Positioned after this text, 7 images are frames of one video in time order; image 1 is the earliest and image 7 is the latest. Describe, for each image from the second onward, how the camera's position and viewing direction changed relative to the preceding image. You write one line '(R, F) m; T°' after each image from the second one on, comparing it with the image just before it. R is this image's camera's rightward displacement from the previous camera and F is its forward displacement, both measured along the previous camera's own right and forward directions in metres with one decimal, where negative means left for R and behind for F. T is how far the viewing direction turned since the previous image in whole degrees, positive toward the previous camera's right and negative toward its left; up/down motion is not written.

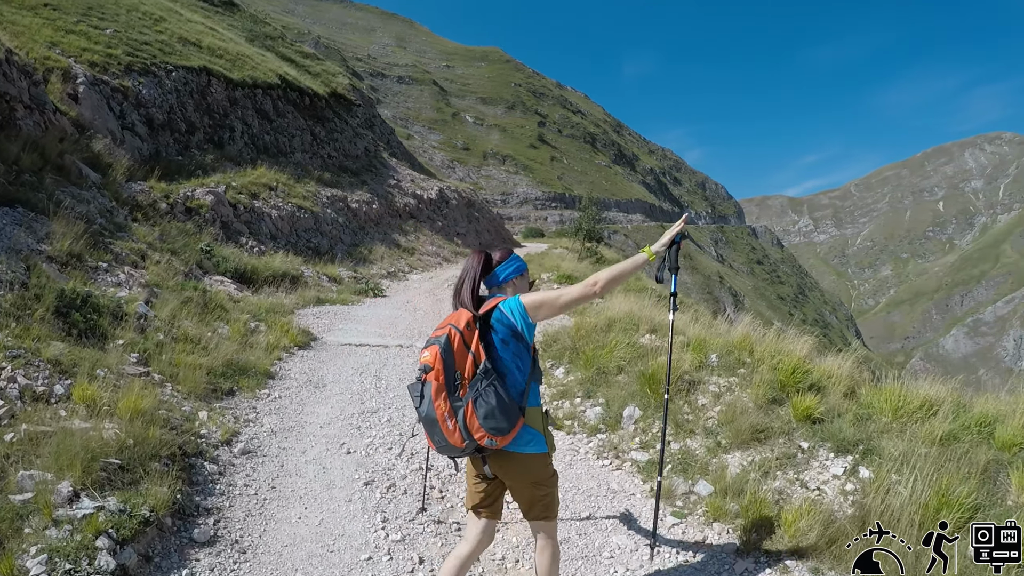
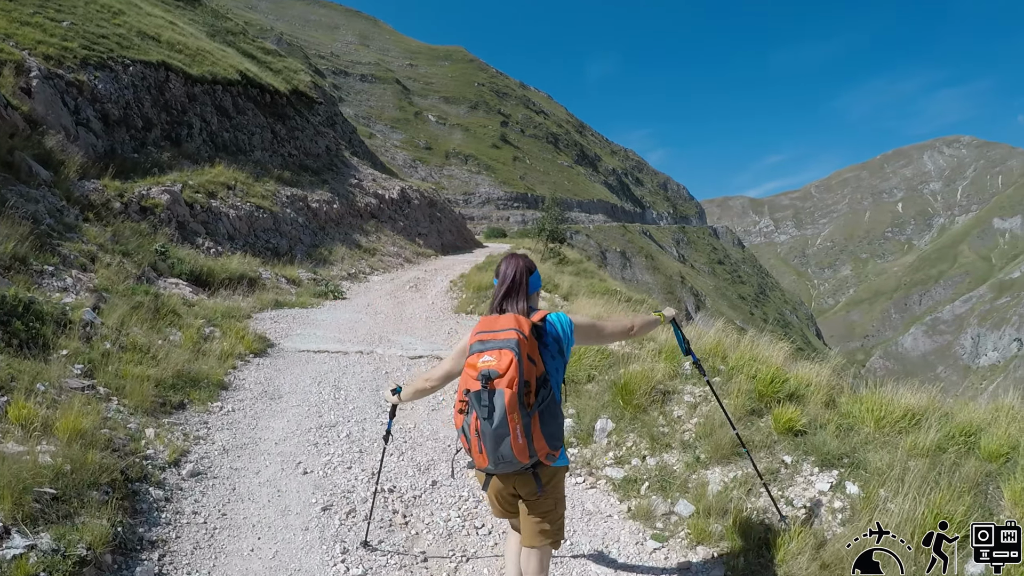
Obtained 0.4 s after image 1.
(0.0, +0.3) m; +4°
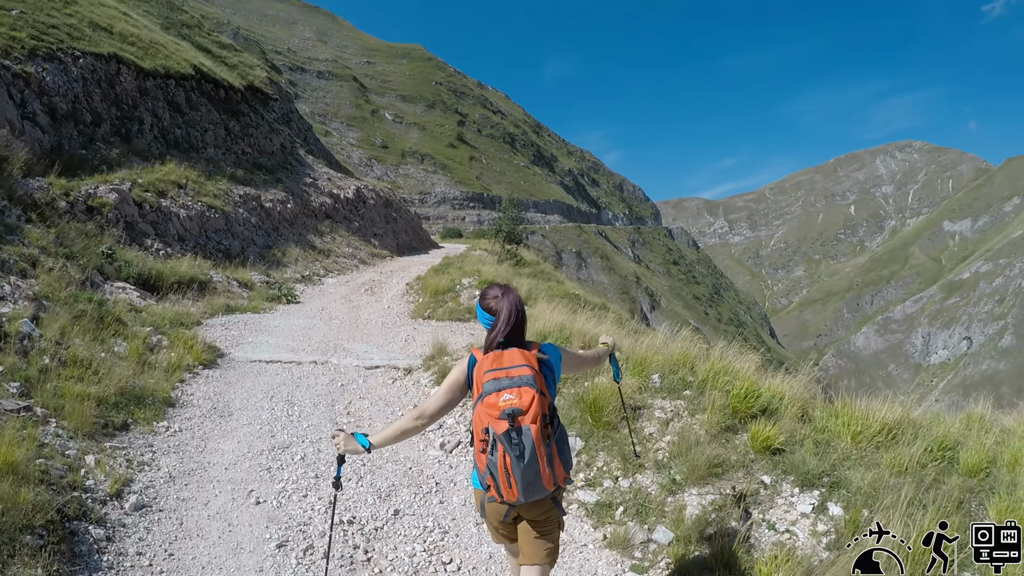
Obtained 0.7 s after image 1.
(0.0, +0.3) m; +5°
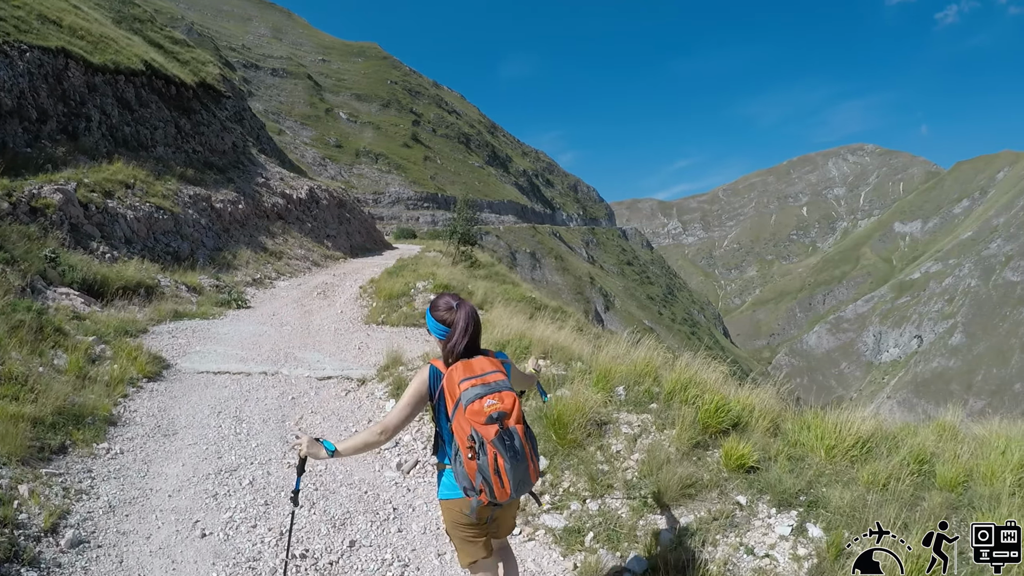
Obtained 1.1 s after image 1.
(0.0, +0.3) m; +5°
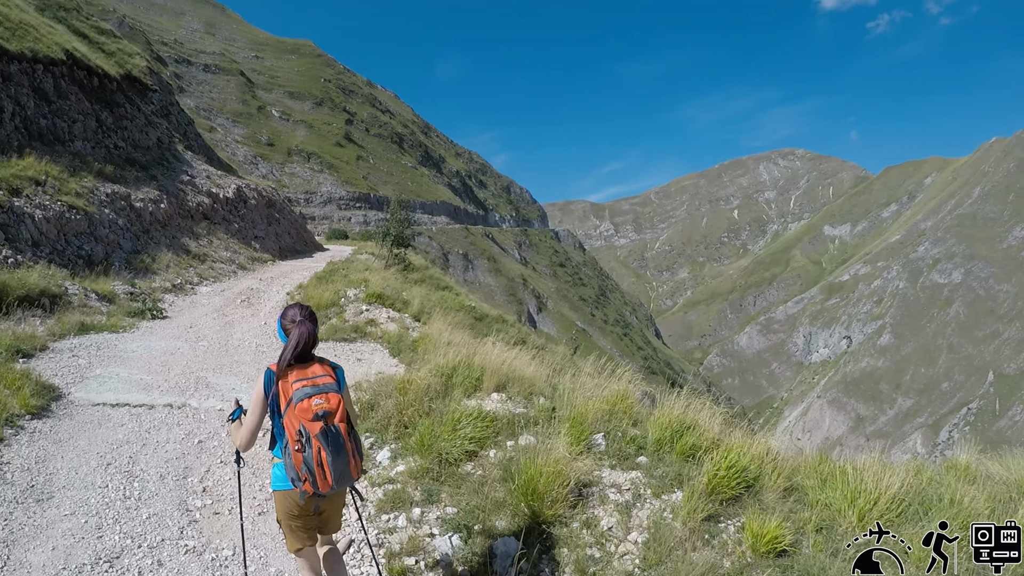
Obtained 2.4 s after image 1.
(-0.1, +1.0) m; +7°
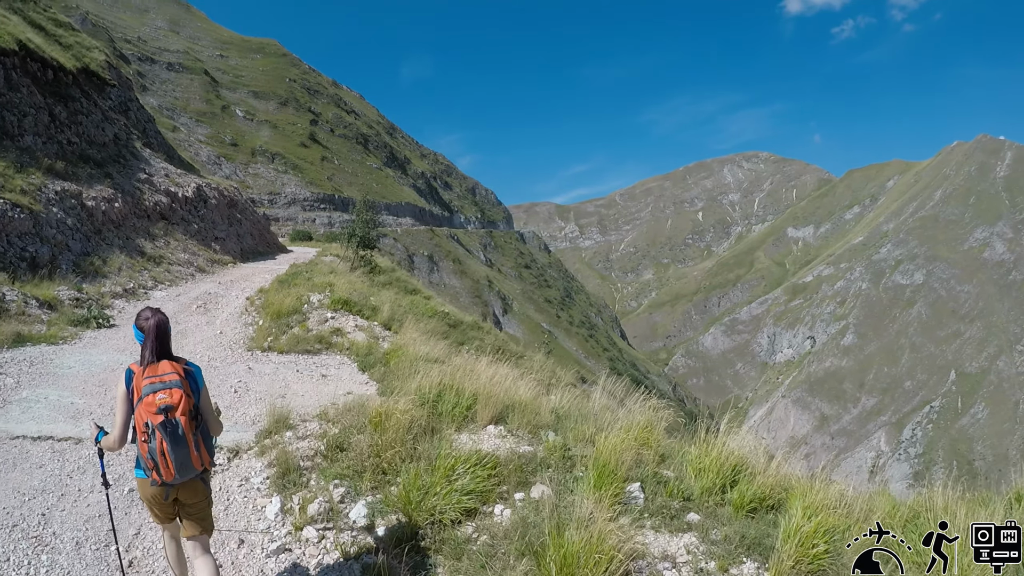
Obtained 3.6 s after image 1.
(-0.3, +0.9) m; +4°
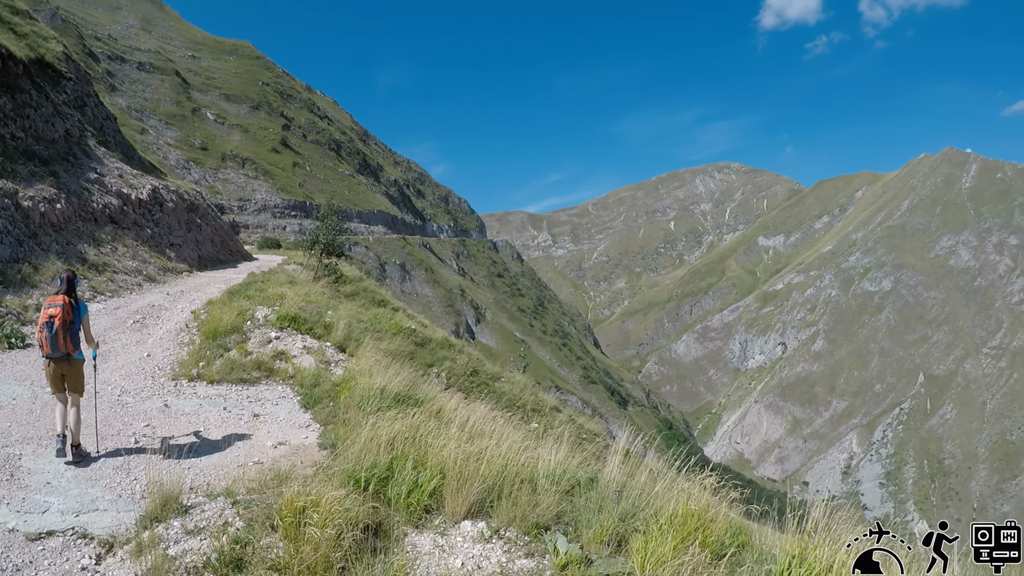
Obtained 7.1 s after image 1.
(-0.1, +1.5) m; +3°
